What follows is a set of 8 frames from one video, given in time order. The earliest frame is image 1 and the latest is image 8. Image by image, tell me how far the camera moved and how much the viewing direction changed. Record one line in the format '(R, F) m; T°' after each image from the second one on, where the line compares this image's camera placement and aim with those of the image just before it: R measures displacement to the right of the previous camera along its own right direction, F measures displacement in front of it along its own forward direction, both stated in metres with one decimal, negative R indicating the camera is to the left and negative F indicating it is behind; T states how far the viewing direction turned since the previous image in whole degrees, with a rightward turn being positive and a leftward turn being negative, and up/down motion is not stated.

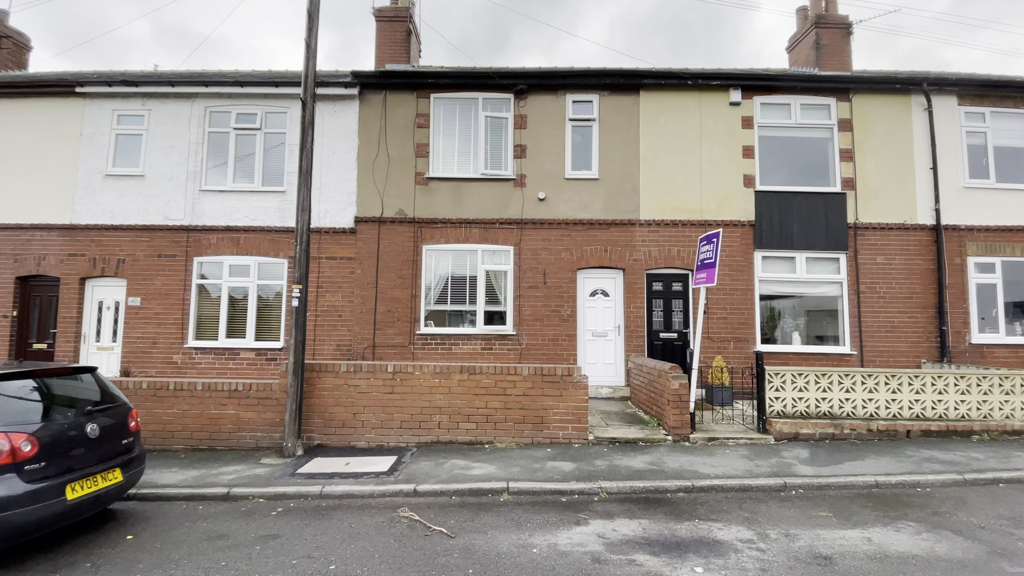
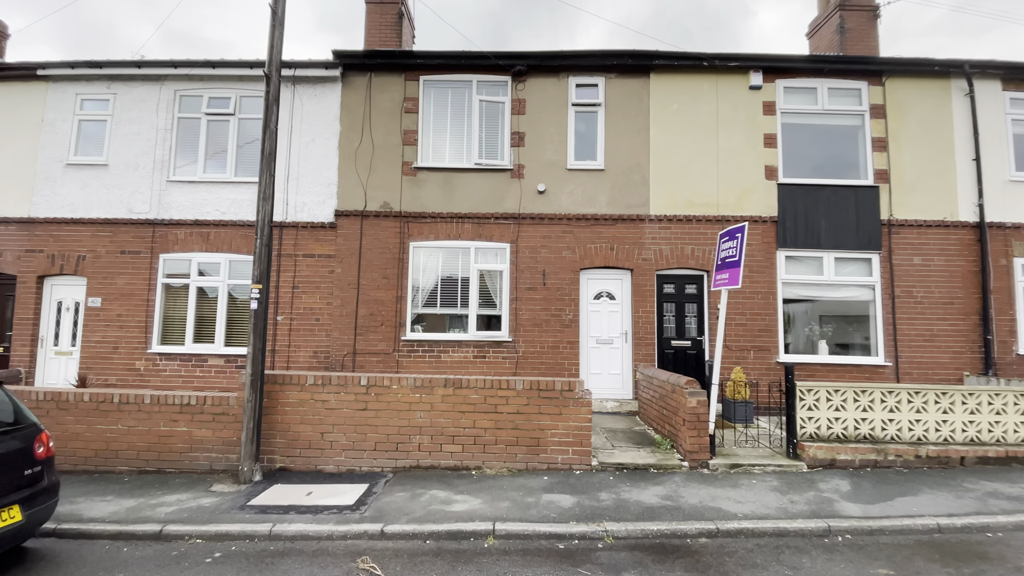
(+0.2, +0.9) m; -1°
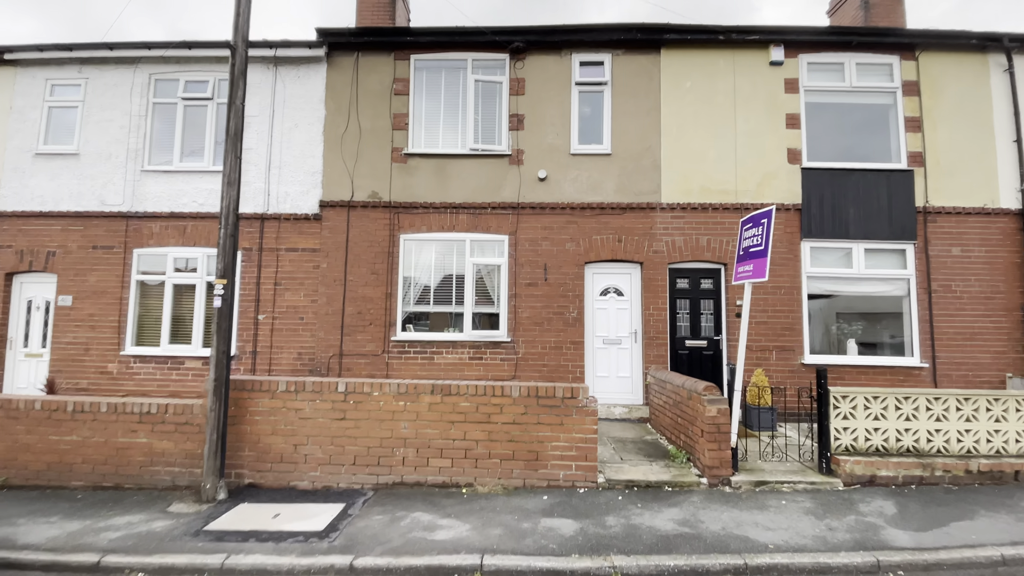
(+0.1, +0.7) m; -1°
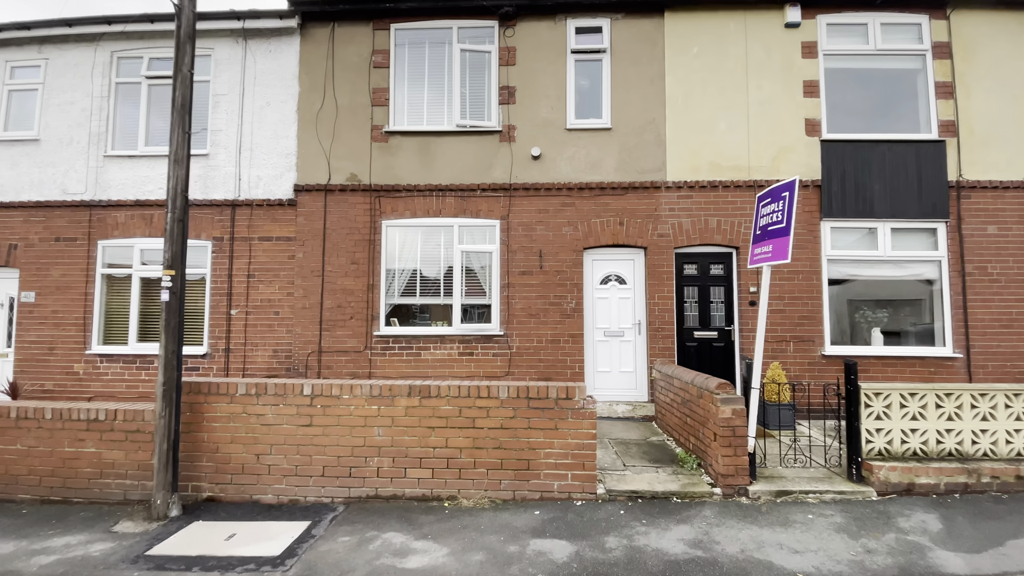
(+0.2, +0.6) m; -1°
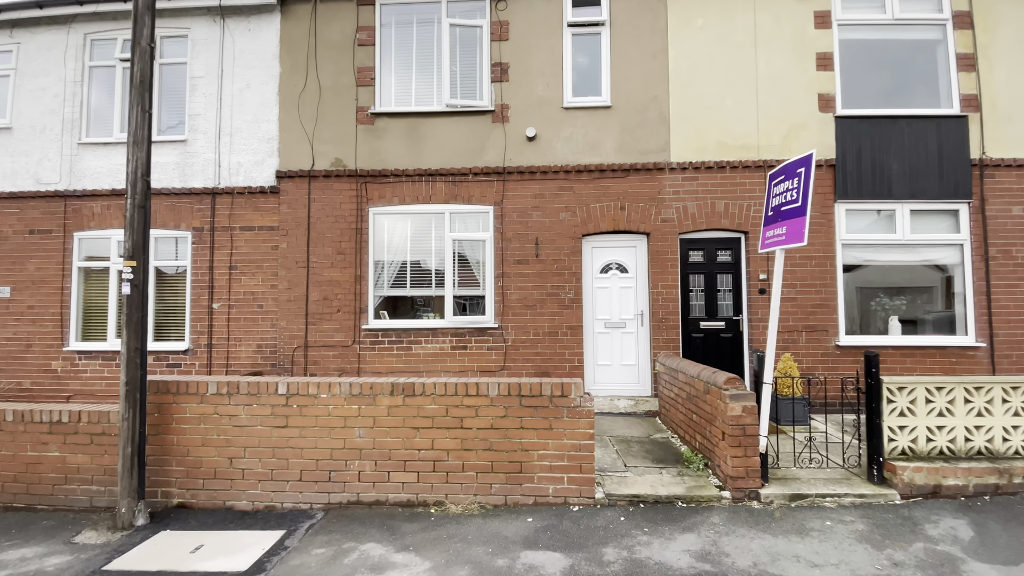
(+0.1, +0.4) m; -1°
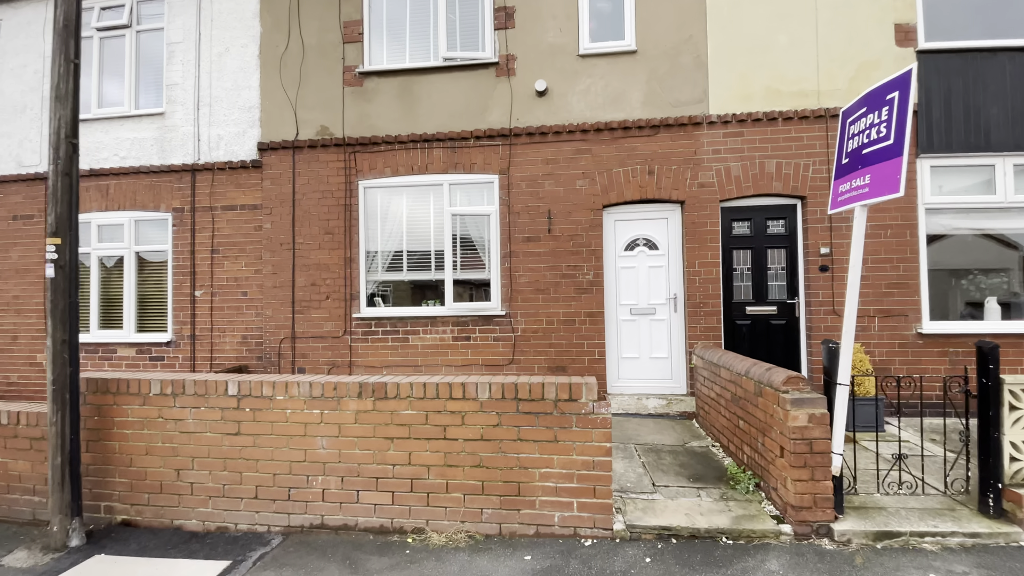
(+0.3, +0.9) m; -4°
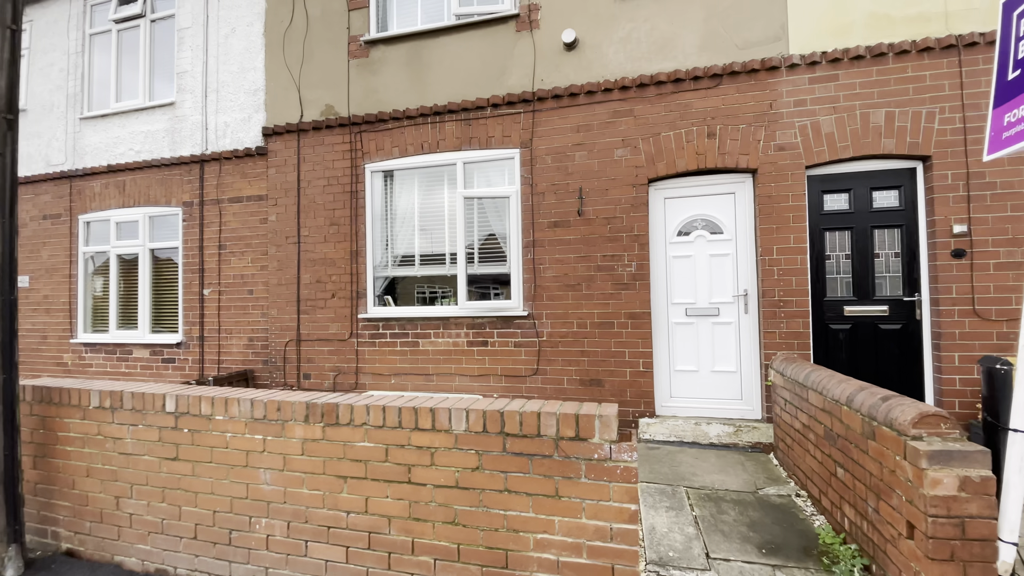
(+0.4, +1.0) m; -8°
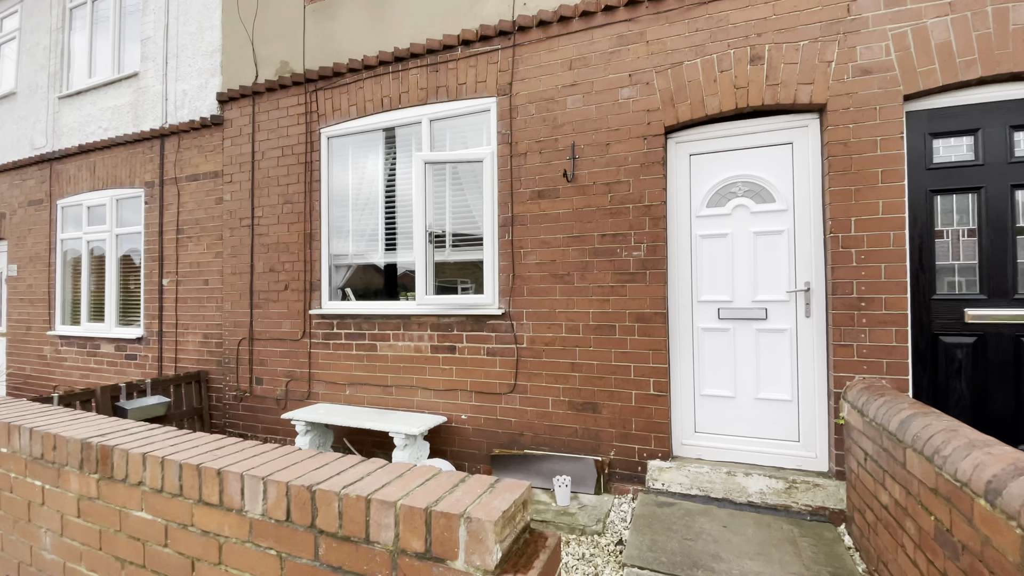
(+0.7, +1.1) m; -7°
